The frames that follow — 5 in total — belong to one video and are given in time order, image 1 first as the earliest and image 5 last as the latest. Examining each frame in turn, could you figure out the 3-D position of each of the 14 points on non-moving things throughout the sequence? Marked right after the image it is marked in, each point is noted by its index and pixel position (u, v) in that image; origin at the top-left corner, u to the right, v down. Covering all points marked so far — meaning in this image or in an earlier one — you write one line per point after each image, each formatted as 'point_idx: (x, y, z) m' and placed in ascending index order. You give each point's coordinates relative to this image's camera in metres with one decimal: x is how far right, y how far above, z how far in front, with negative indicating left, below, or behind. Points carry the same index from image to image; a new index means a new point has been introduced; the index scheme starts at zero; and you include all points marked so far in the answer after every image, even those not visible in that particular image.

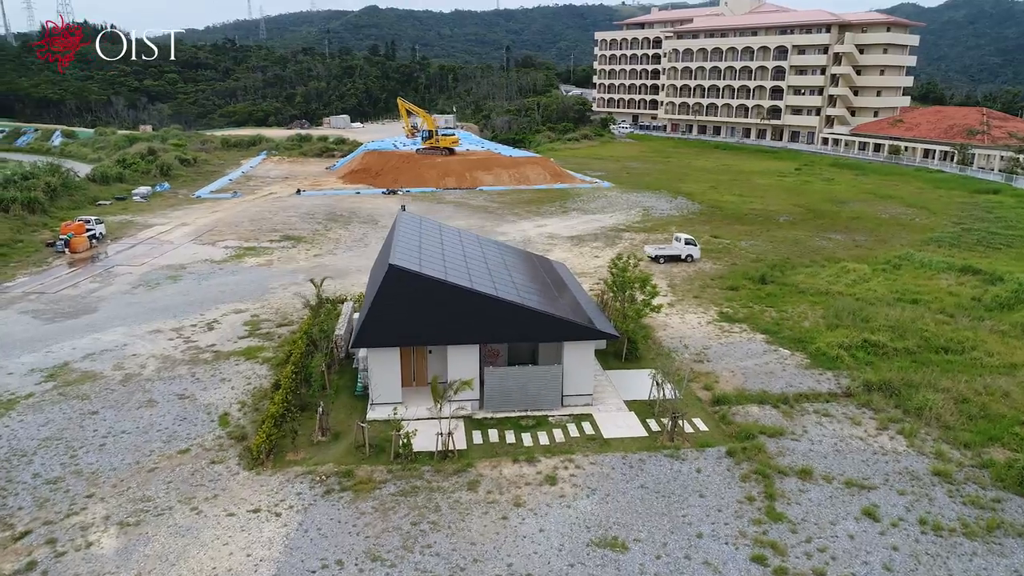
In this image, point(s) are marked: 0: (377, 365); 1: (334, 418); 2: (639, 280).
0: (-2.9, -1.6, +15.3) m
1: (-3.9, -2.8, +15.3) m
2: (+3.3, +0.2, +19.0) m
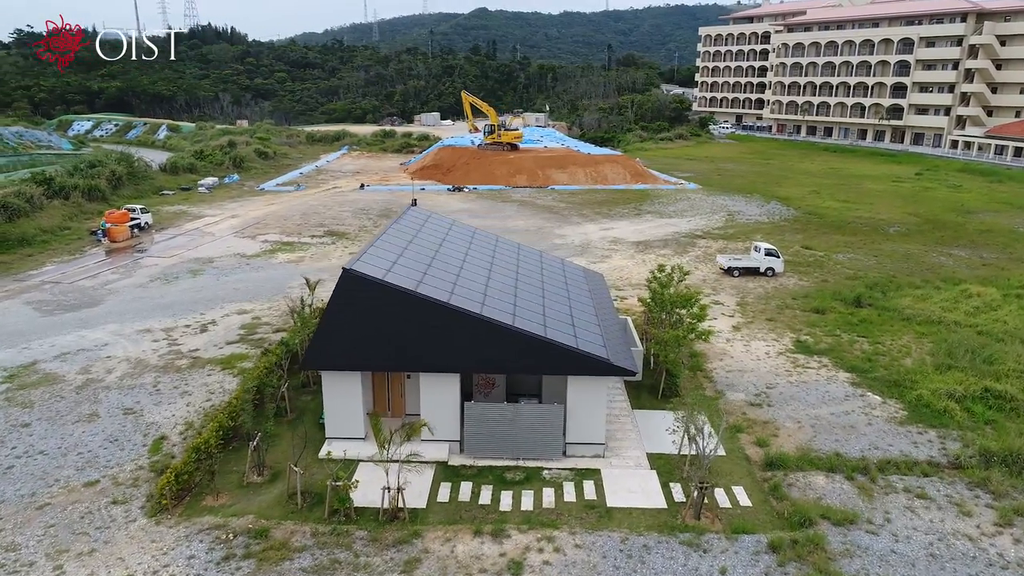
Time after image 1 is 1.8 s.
0: (-3.1, -1.8, +12.5) m
1: (-4.1, -2.9, +12.6) m
2: (+3.6, -0.3, +15.3) m
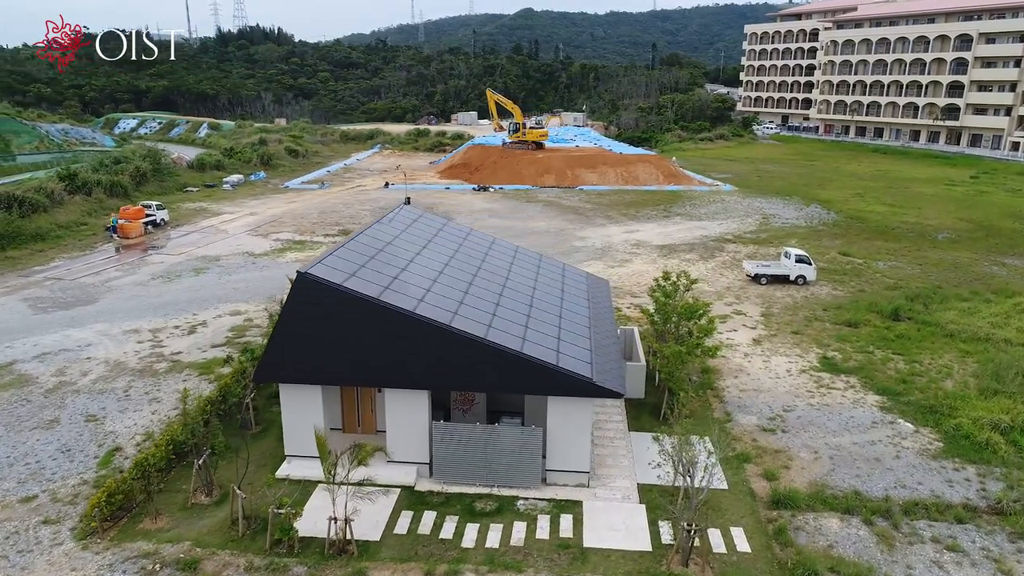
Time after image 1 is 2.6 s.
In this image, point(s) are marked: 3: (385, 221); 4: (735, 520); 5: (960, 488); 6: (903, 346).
0: (-3.5, -1.9, +11.4) m
1: (-4.5, -3.0, +11.6) m
2: (+3.4, -0.5, +13.8) m
3: (-2.6, +1.4, +14.8) m
4: (+3.3, -3.4, +10.6) m
5: (+7.2, -3.2, +11.4) m
6: (+9.7, -1.4, +17.7) m
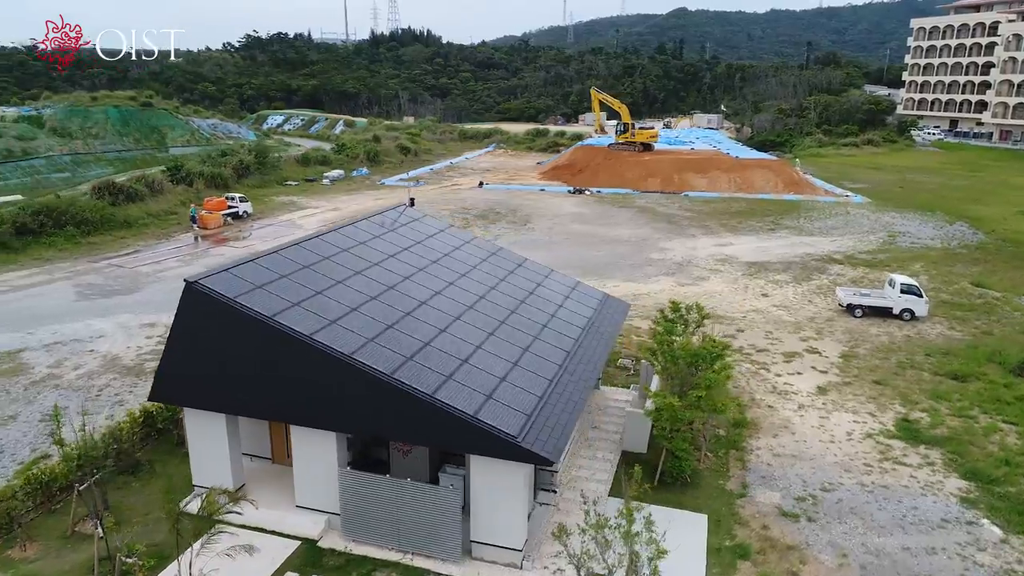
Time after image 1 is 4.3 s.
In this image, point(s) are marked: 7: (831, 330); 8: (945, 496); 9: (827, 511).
0: (-4.4, -2.0, +10.0) m
1: (-5.5, -3.0, +10.4) m
2: (+2.9, -1.0, +11.1) m
3: (-2.7, +1.2, +13.1) m
4: (+2.0, -4.0, +7.9) m
5: (+6.0, -4.0, +8.0) m
6: (+9.7, -2.4, +13.6) m
7: (+8.2, -1.1, +18.2) m
8: (+6.7, -3.2, +10.9) m
9: (+4.6, -3.3, +10.5) m
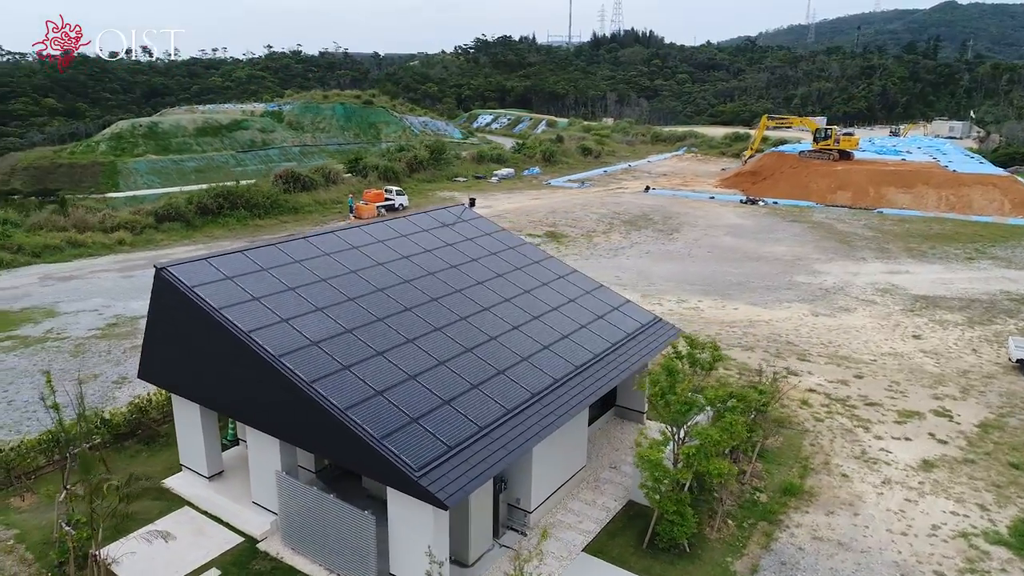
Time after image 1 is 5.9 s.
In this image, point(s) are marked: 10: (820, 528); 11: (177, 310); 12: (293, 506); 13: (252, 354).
0: (-4.8, -1.8, +10.3) m
1: (-5.8, -2.8, +11.0) m
2: (+2.5, -1.4, +9.2) m
3: (-2.0, +1.2, +12.8) m
4: (+0.5, -4.3, +6.4) m
5: (+4.3, -4.6, +5.4) m
6: (+9.7, -3.4, +9.7) m
7: (+9.7, -2.1, +14.5) m
8: (+5.9, -3.9, +8.0) m
9: (+3.8, -3.8, +8.1) m
10: (+4.3, -3.3, +9.8) m
11: (-4.3, -0.3, +9.3) m
12: (-2.8, -2.8, +9.1) m
13: (-3.0, -0.8, +8.6) m
